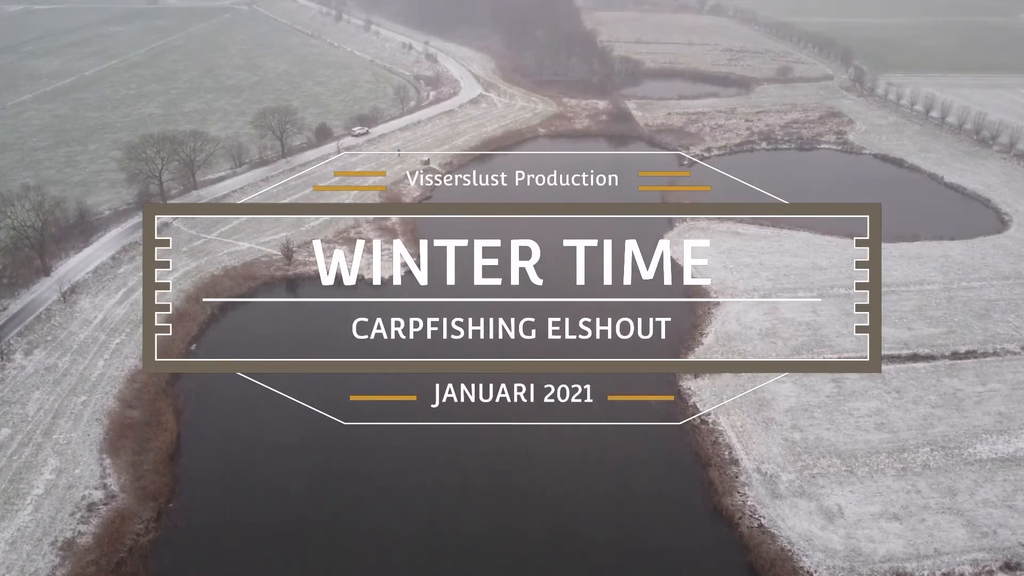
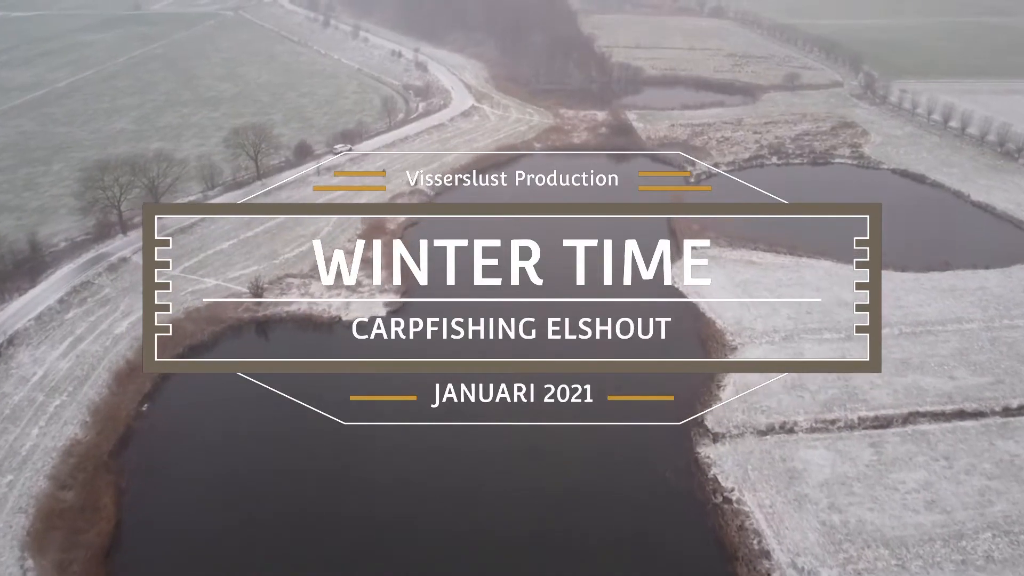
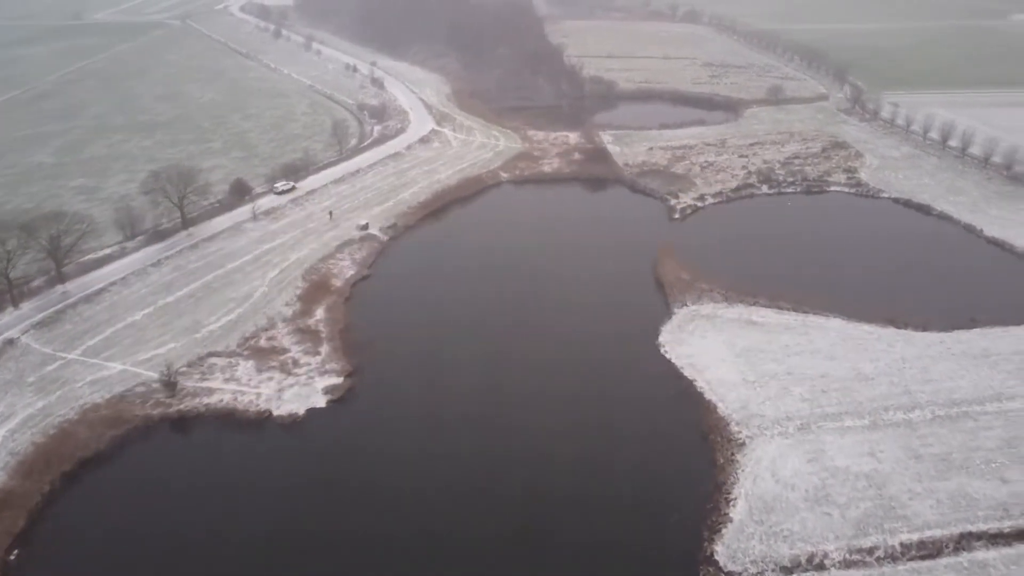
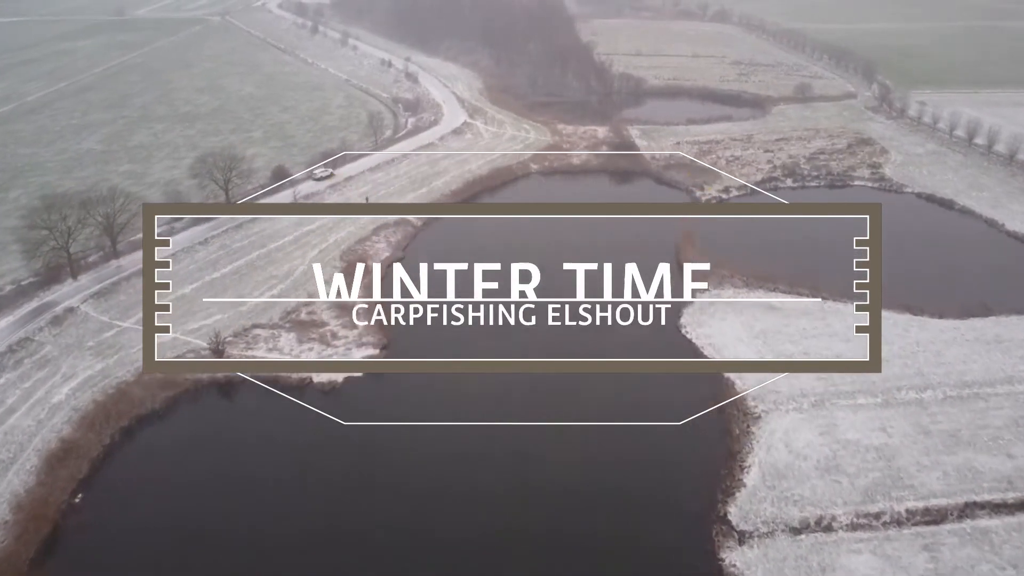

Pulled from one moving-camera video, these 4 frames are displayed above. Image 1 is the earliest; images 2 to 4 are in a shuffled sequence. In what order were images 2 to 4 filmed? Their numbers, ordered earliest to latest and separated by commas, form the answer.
2, 4, 3
